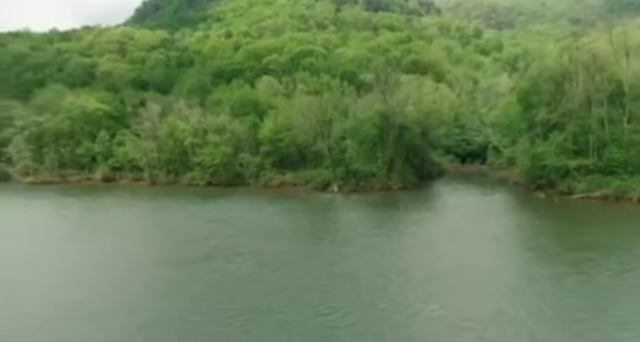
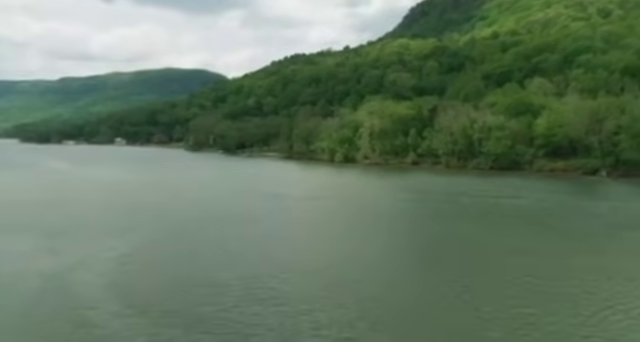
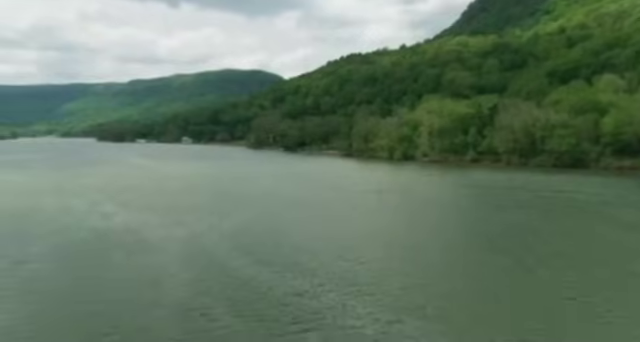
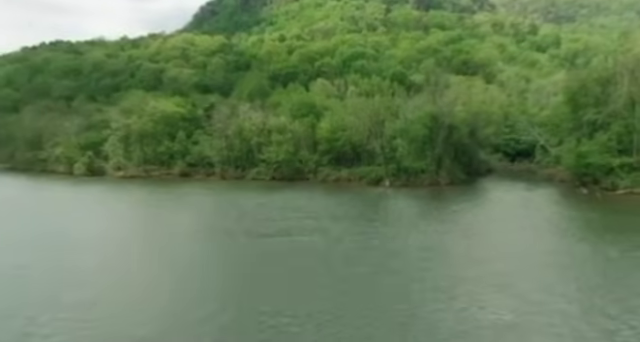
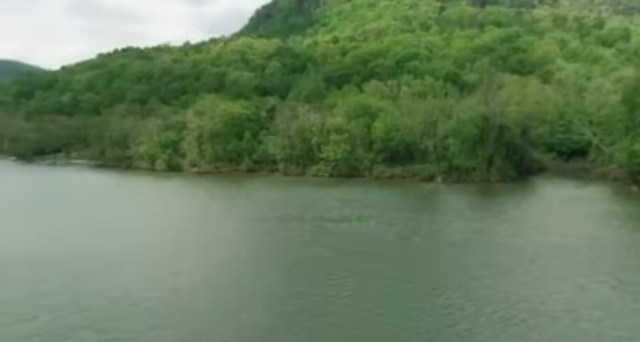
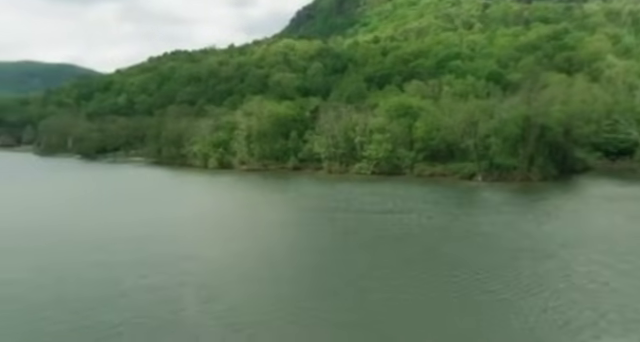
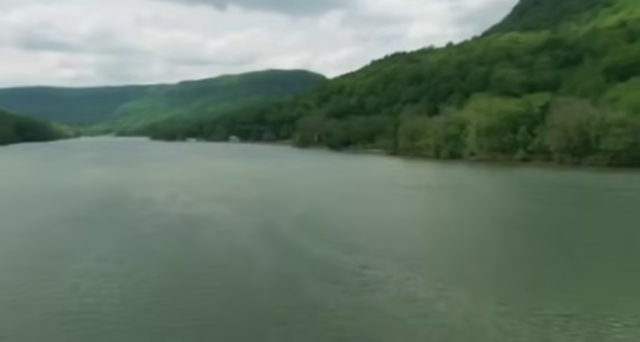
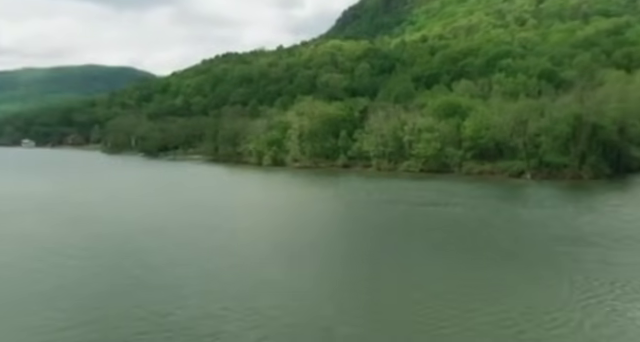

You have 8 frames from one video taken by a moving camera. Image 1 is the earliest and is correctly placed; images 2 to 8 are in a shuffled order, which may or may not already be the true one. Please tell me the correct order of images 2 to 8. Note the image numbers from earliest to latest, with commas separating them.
4, 5, 6, 8, 2, 3, 7
